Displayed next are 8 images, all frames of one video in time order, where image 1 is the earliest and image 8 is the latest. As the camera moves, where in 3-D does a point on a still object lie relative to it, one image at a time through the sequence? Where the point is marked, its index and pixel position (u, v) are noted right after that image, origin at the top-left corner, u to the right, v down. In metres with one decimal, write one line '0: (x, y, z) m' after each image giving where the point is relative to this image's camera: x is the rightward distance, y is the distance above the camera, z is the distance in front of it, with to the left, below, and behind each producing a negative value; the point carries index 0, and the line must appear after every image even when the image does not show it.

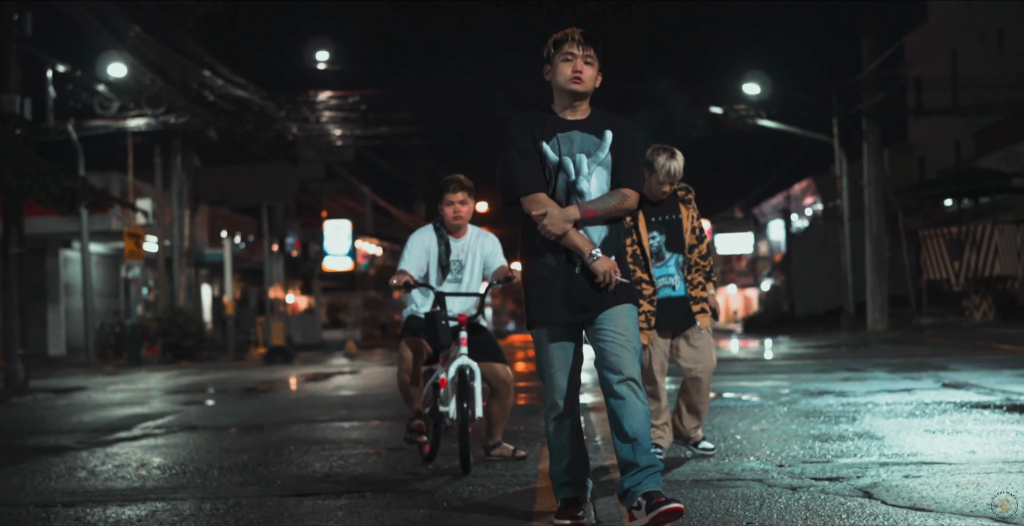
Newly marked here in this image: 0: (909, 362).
0: (+4.6, -1.1, +12.9) m
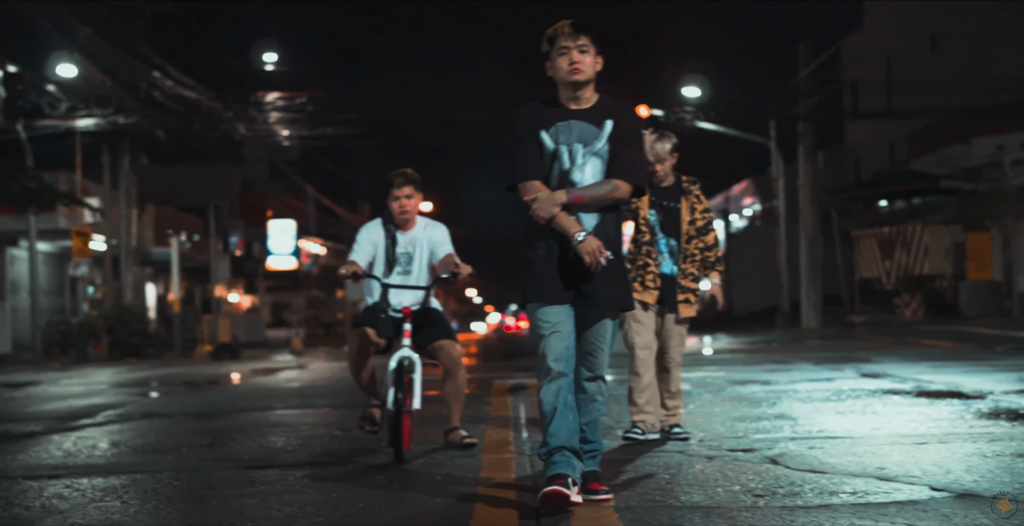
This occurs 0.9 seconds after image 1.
0: (+4.0, -1.1, +13.5) m
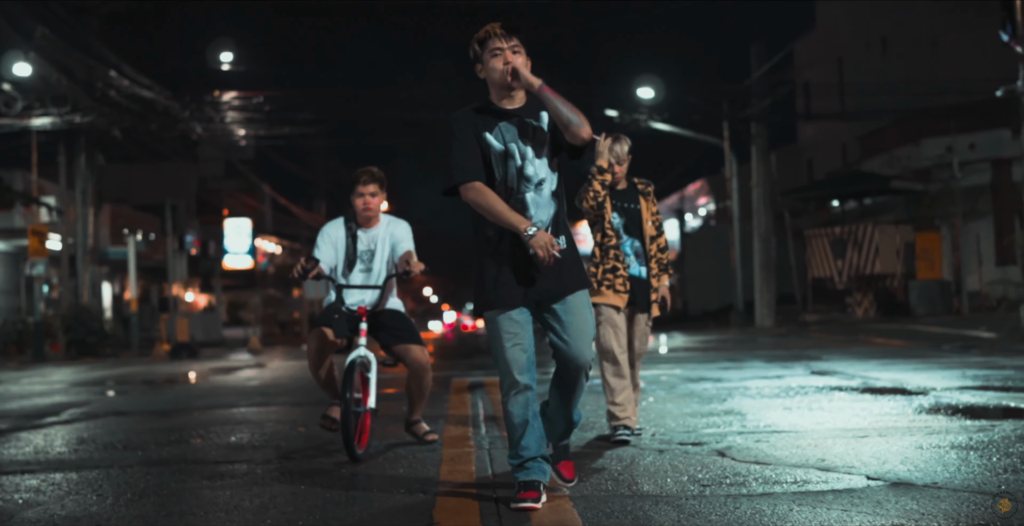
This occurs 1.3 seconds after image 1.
0: (+3.4, -1.1, +13.8) m
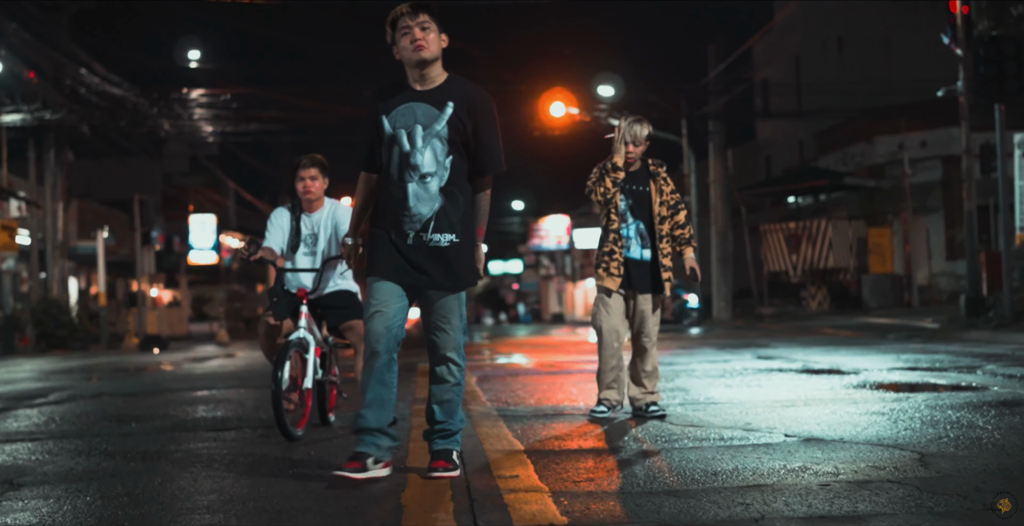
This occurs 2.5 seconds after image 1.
0: (+3.0, -1.0, +14.3) m
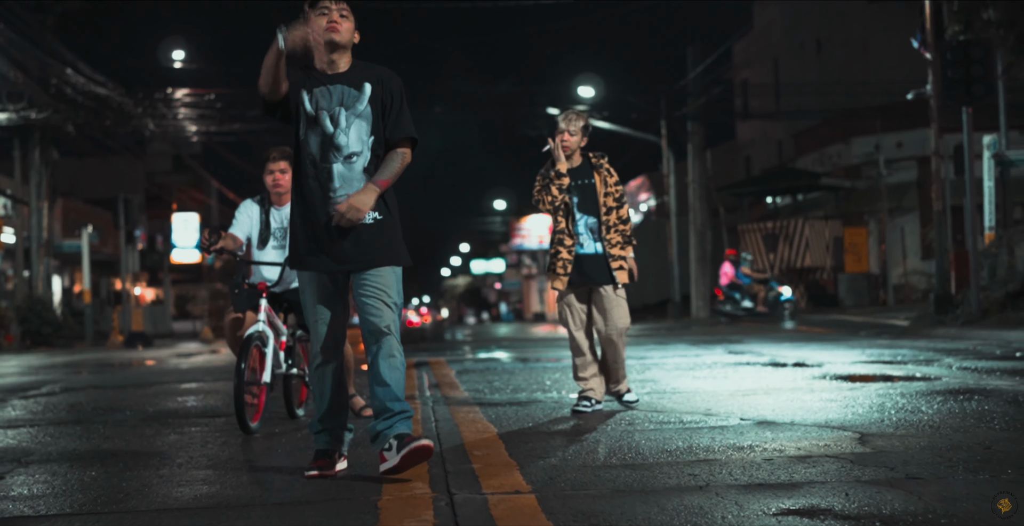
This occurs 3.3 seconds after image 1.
0: (+2.7, -1.0, +14.6) m
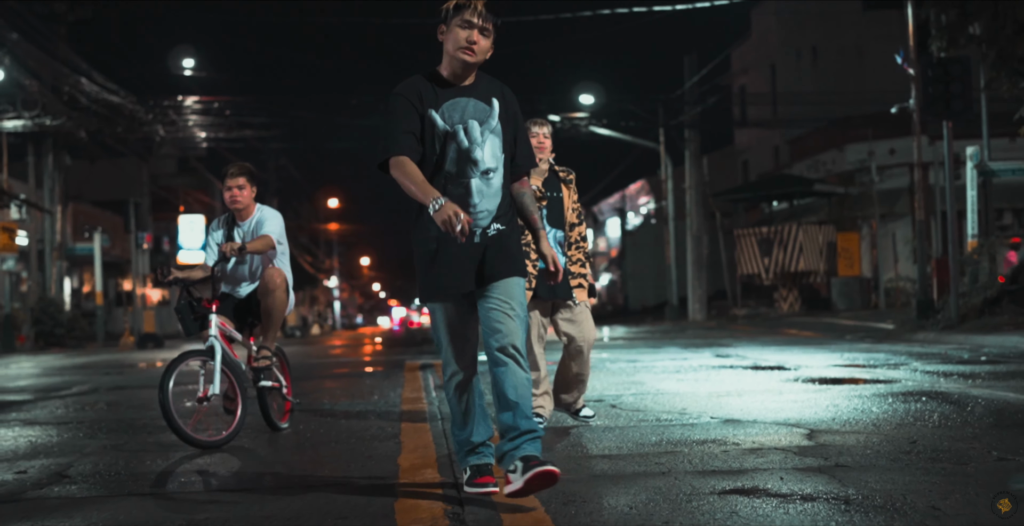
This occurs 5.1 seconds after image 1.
0: (+2.7, -1.1, +15.1) m
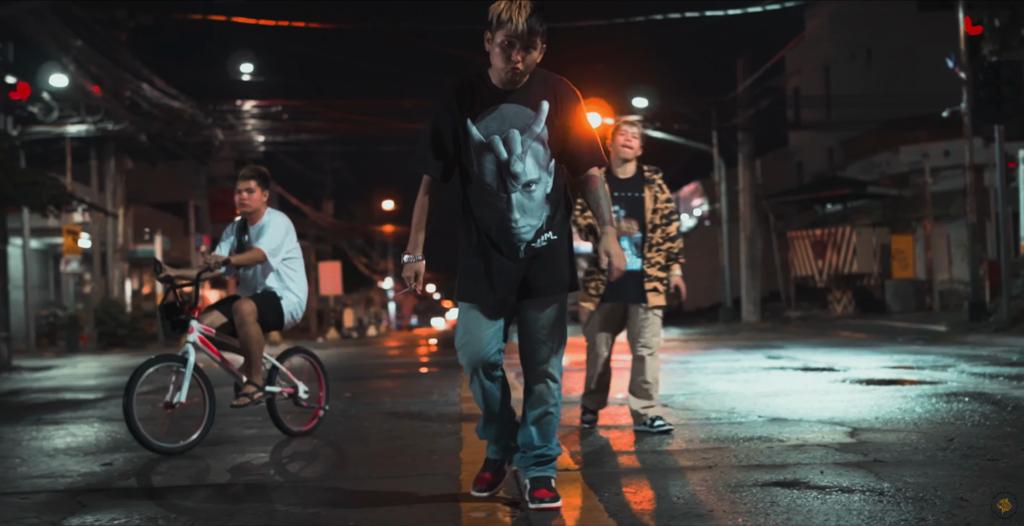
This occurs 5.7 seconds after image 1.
0: (+3.4, -1.1, +15.1) m
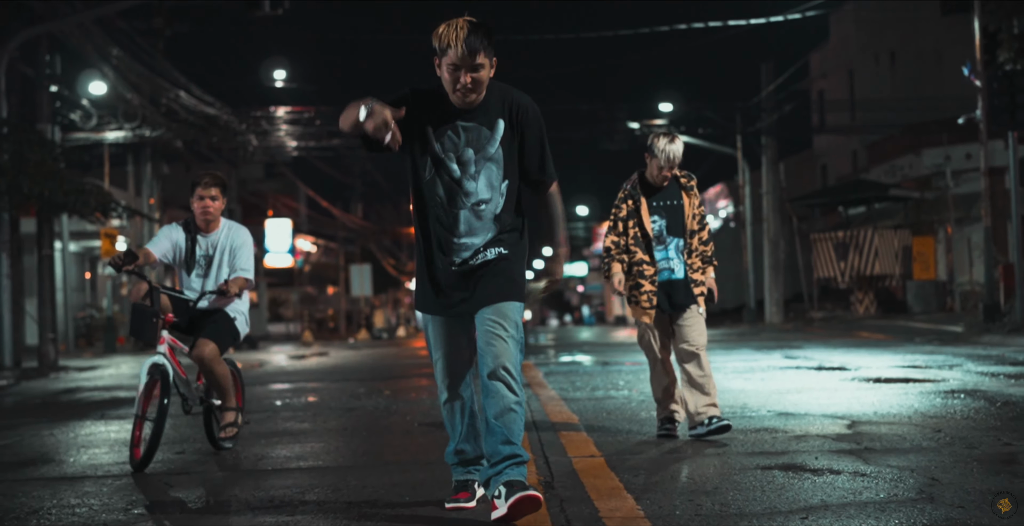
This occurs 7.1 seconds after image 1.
0: (+3.8, -1.1, +15.5) m
